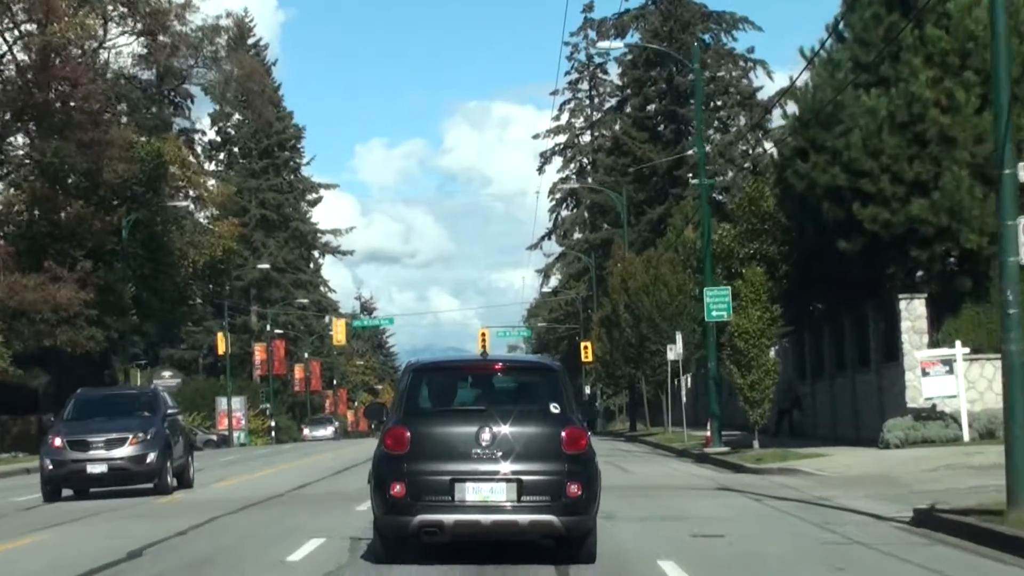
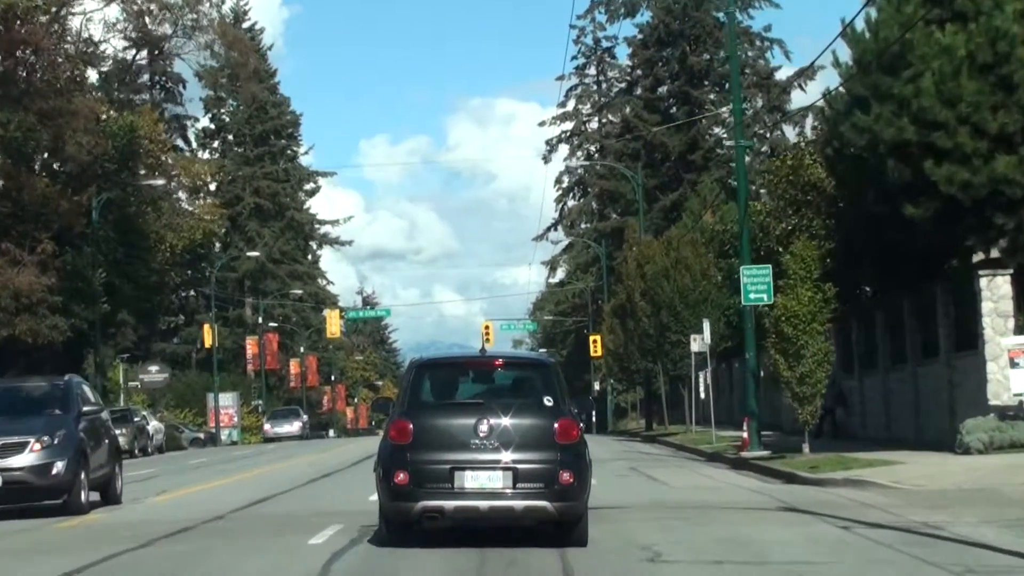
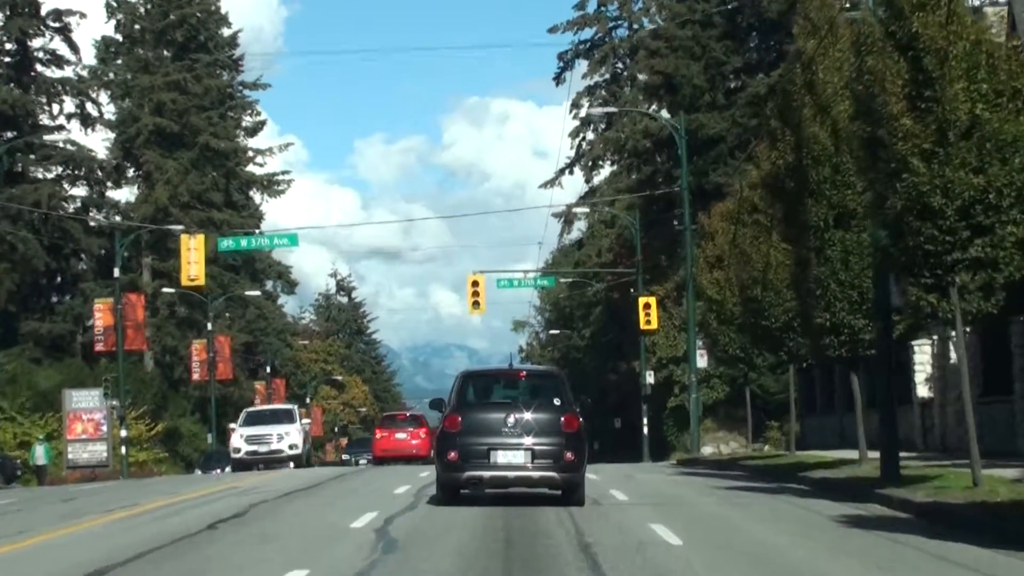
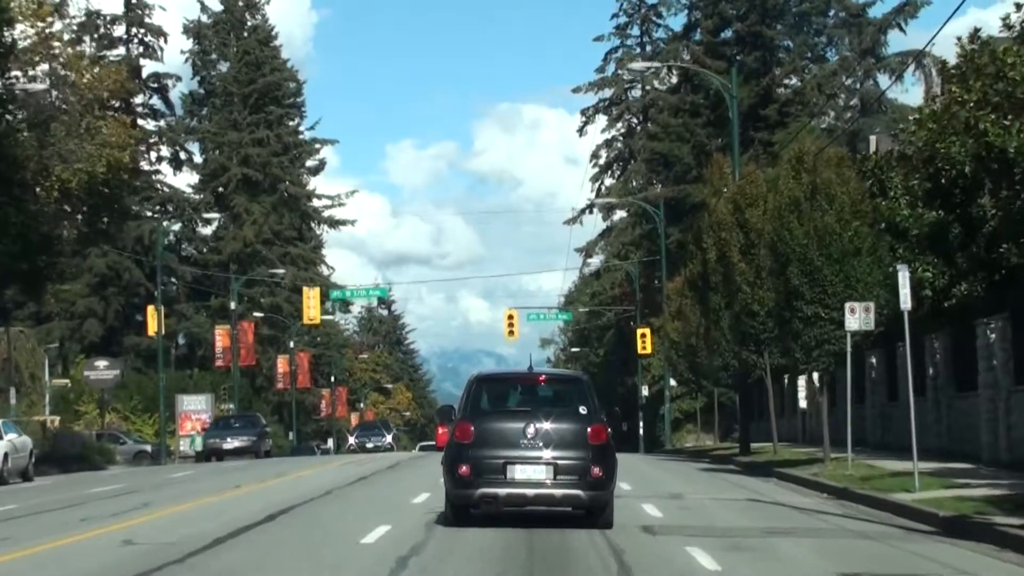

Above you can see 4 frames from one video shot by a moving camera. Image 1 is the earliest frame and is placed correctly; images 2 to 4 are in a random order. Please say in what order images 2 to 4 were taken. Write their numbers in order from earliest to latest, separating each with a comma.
2, 4, 3
